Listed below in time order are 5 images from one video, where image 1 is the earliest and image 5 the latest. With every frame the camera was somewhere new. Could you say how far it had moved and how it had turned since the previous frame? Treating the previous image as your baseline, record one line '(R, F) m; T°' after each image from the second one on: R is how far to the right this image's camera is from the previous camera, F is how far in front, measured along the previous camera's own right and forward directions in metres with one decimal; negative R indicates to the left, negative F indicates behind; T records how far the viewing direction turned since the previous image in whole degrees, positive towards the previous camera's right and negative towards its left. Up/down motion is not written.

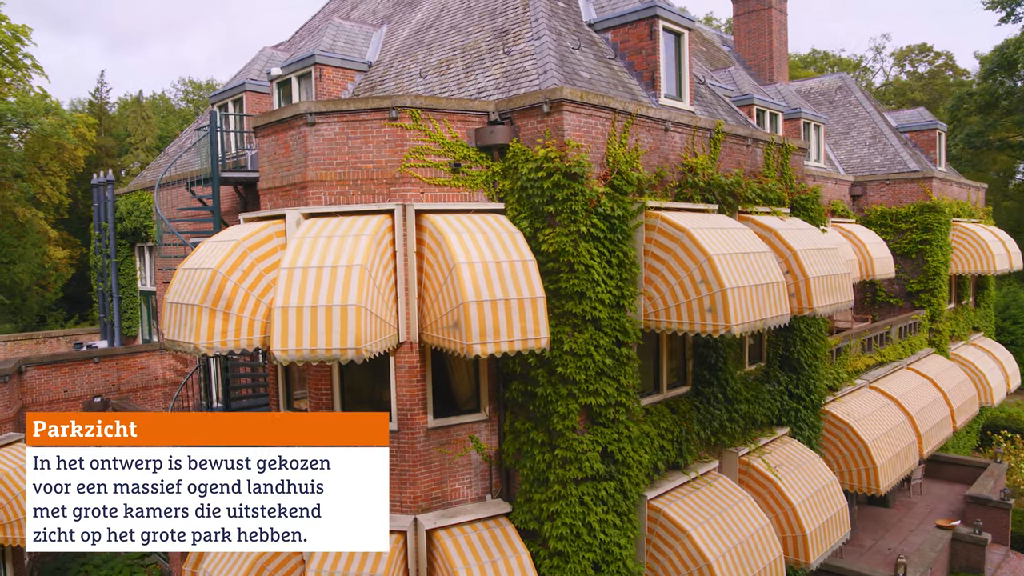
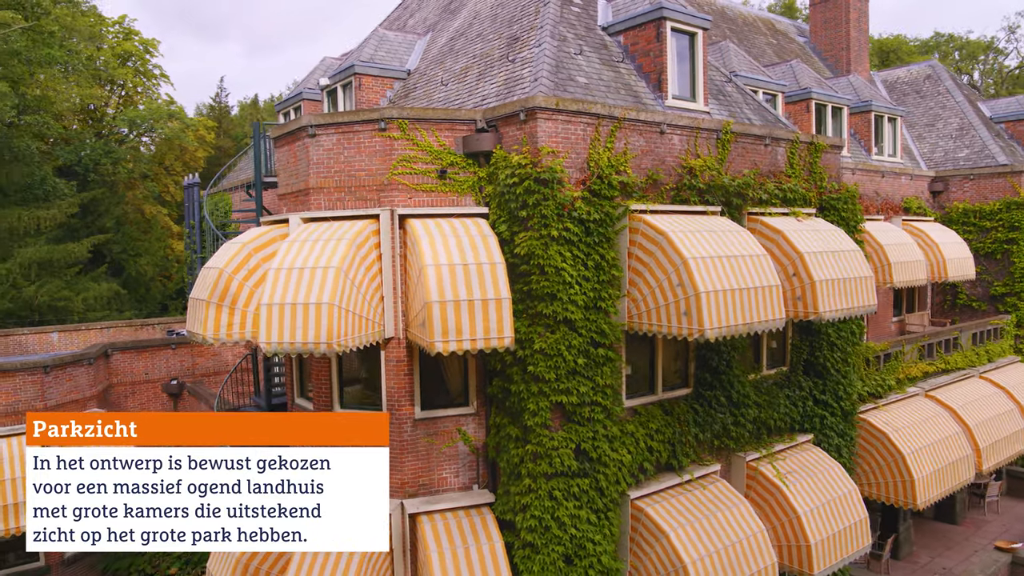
(+2.0, -0.3) m; -9°
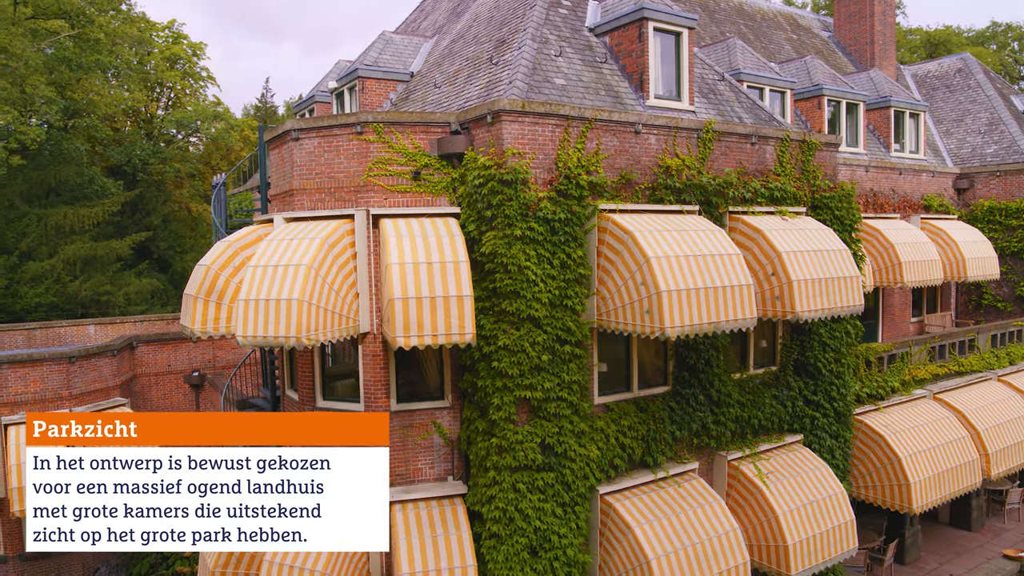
(+1.3, -0.3) m; -4°
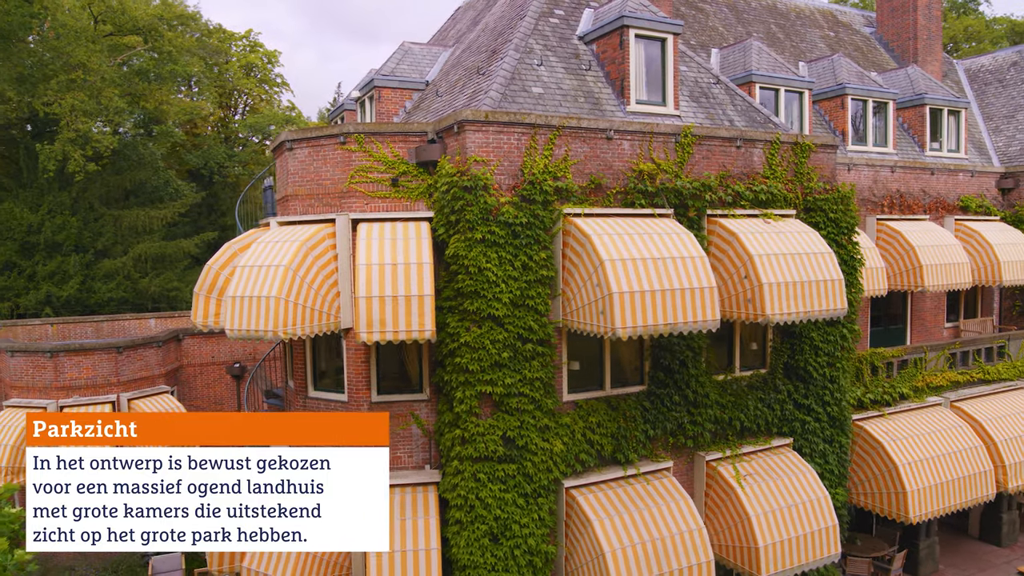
(+1.9, -0.5) m; -6°
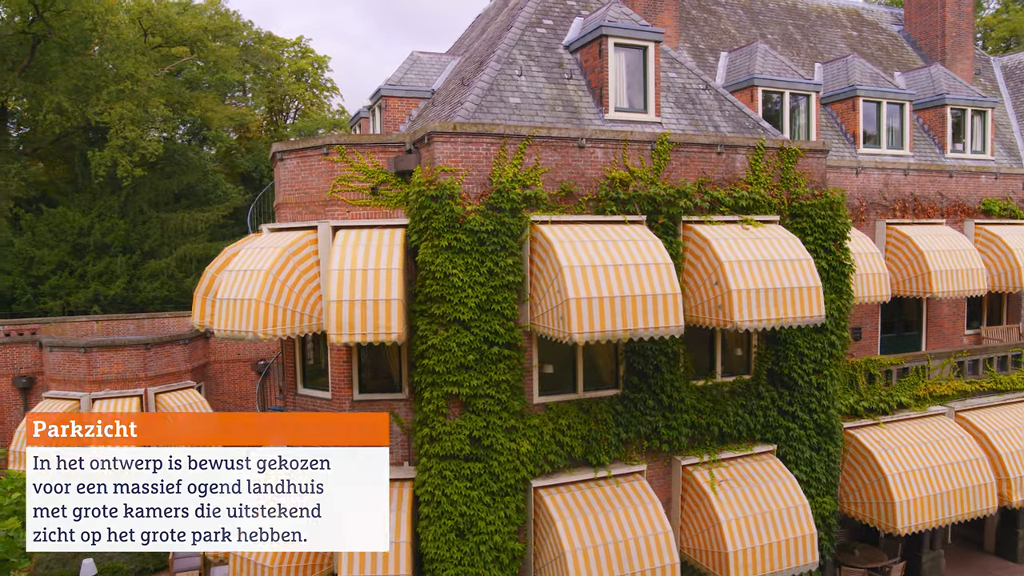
(+1.5, -0.4) m; -4°
